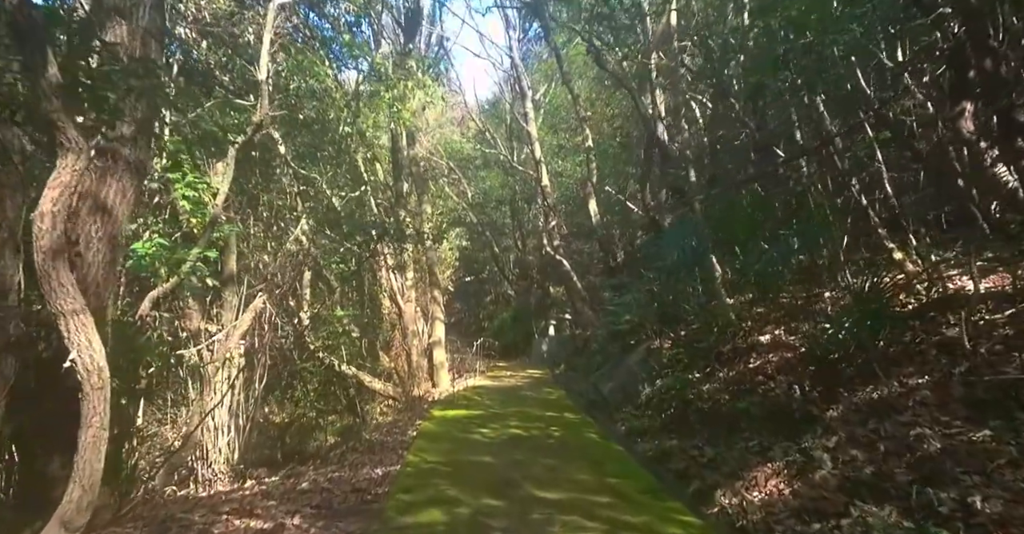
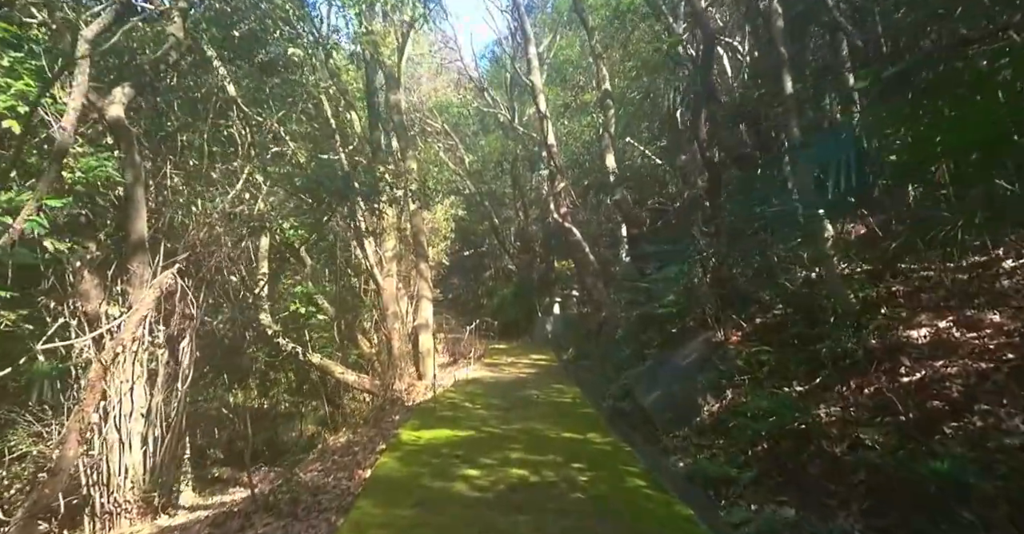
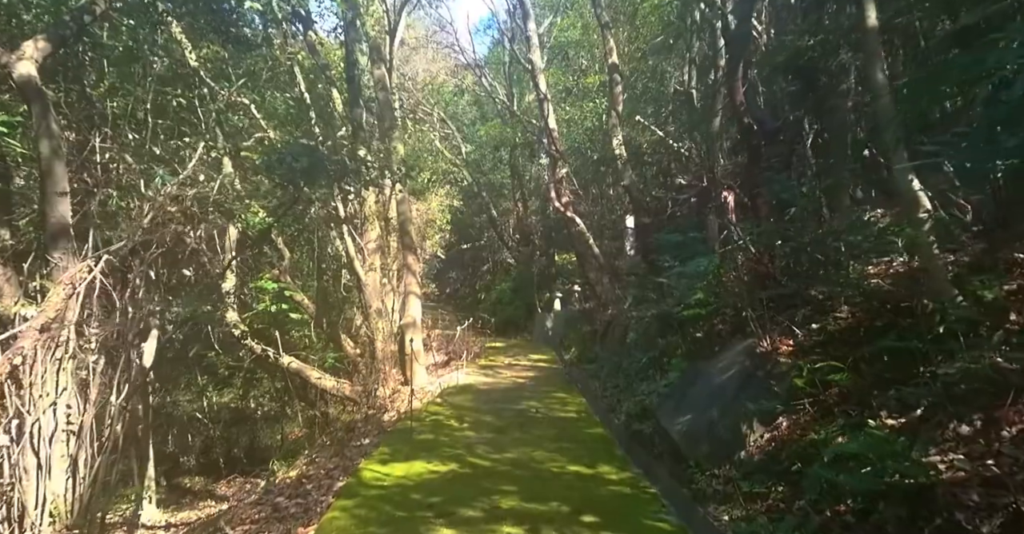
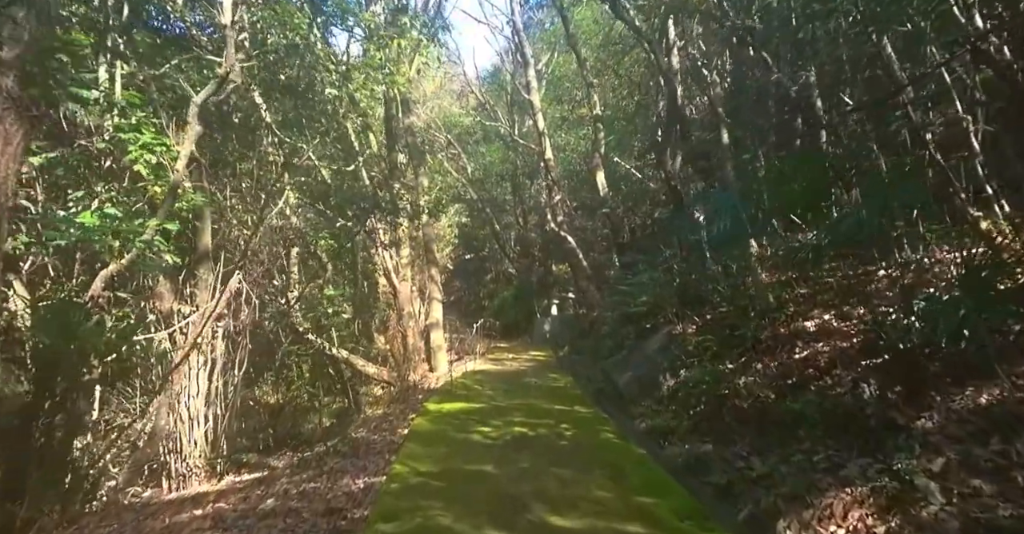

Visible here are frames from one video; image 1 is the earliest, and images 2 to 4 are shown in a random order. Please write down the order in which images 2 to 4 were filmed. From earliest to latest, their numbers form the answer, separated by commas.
4, 2, 3
